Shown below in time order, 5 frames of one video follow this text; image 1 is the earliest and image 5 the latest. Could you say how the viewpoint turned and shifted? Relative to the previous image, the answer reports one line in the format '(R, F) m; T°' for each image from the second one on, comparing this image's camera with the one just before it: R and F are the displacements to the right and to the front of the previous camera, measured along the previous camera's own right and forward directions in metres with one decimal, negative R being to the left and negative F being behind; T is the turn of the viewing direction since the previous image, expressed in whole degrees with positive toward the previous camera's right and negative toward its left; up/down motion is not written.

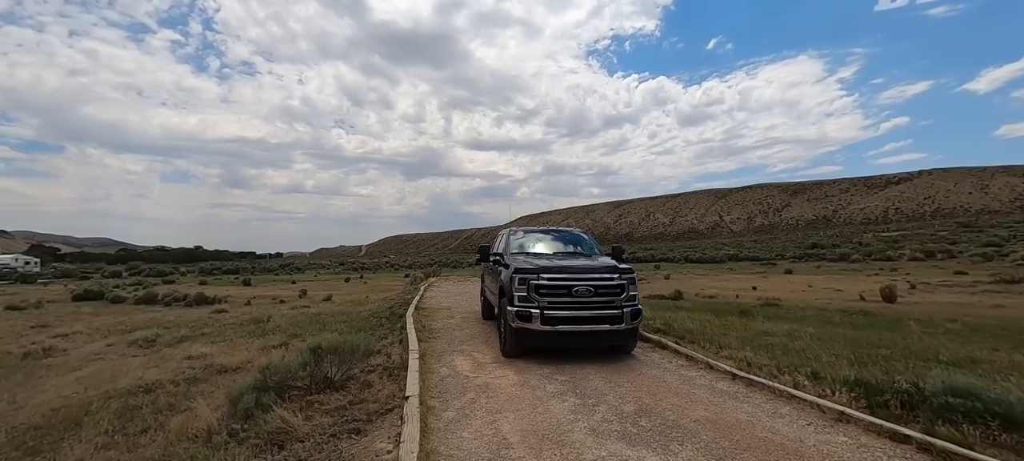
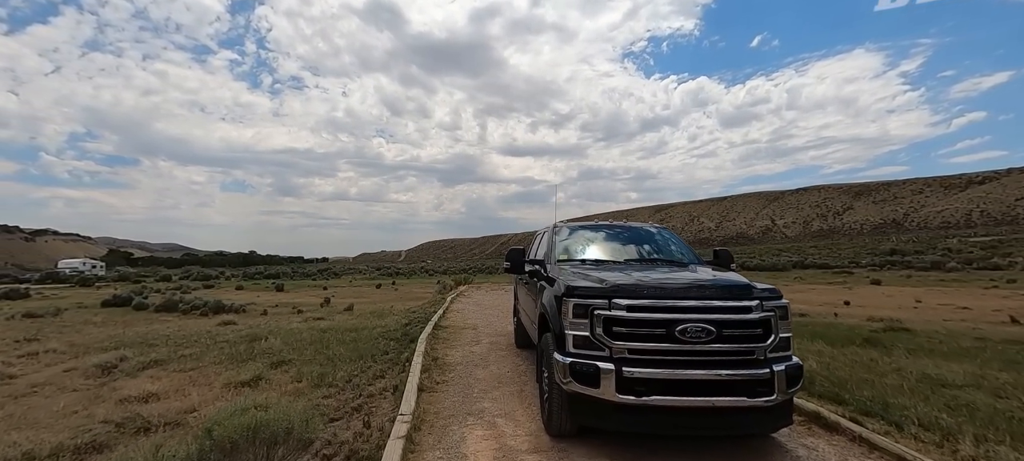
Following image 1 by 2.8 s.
(-0.2, +2.9) m; -6°
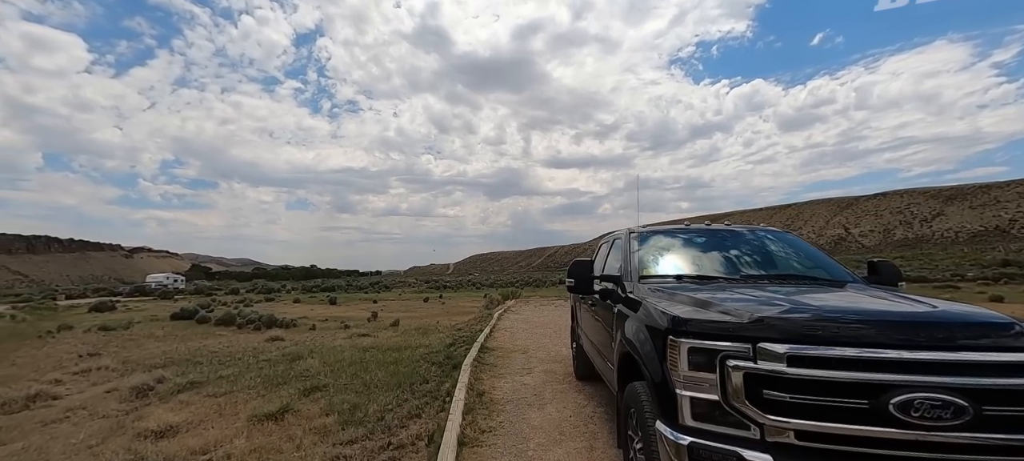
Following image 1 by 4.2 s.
(-0.2, +1.3) m; -7°
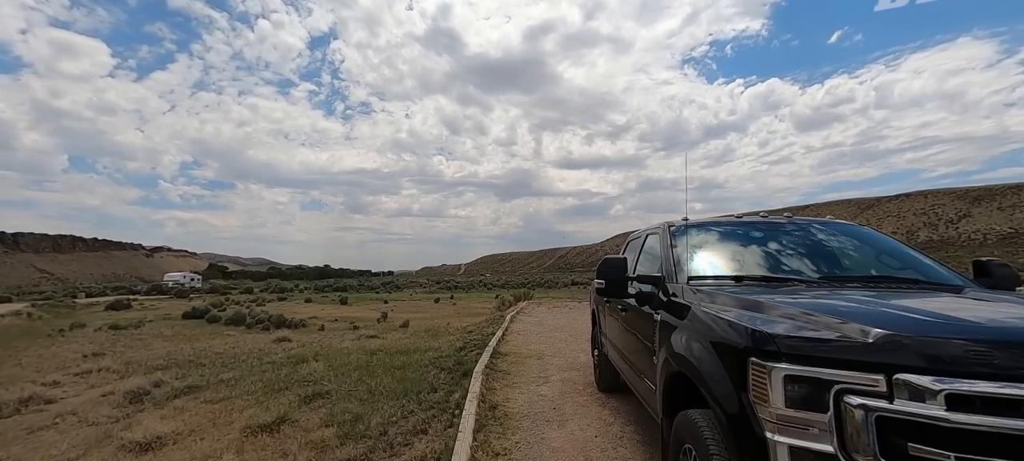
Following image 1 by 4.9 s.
(-0.1, +0.6) m; -2°
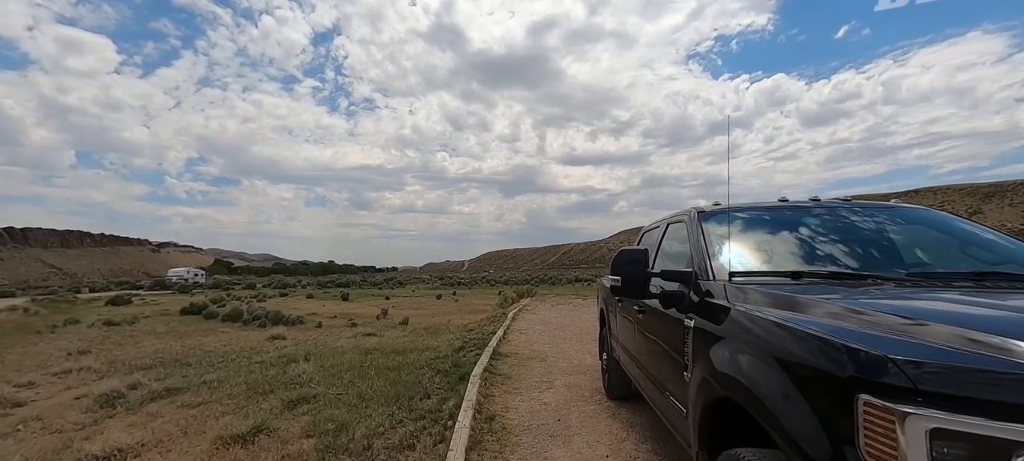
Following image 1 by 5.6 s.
(+0.1, +0.6) m; -1°
